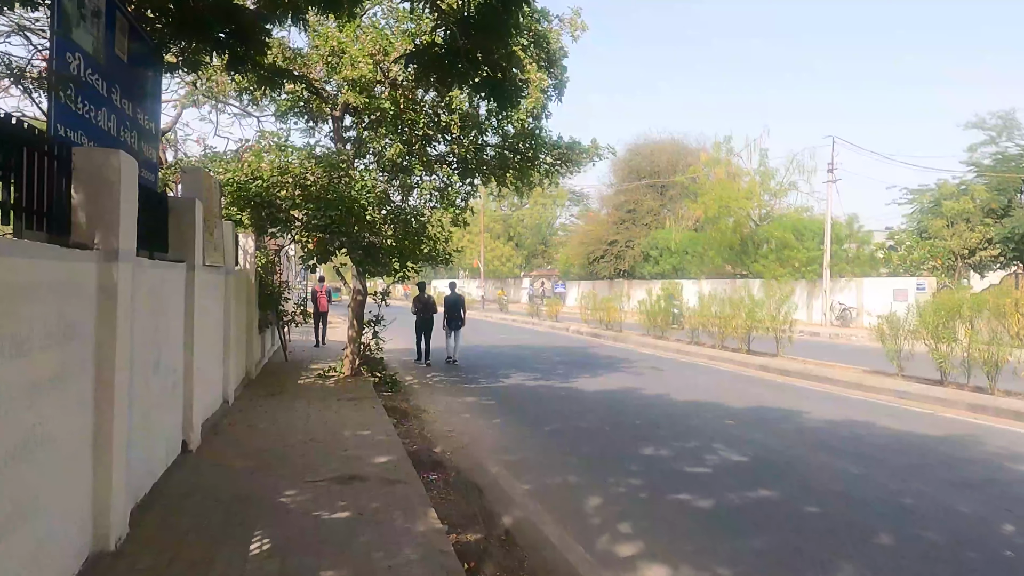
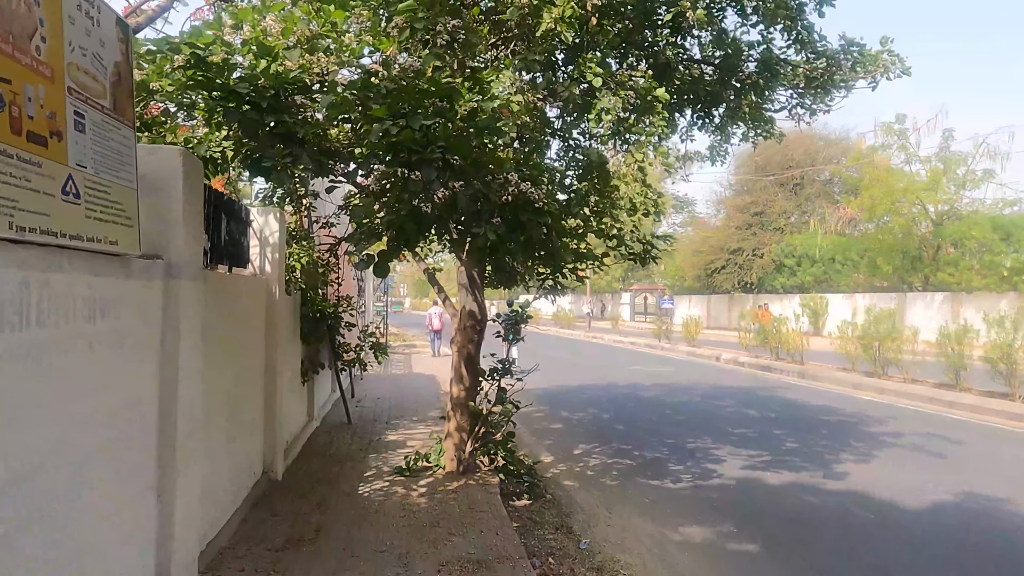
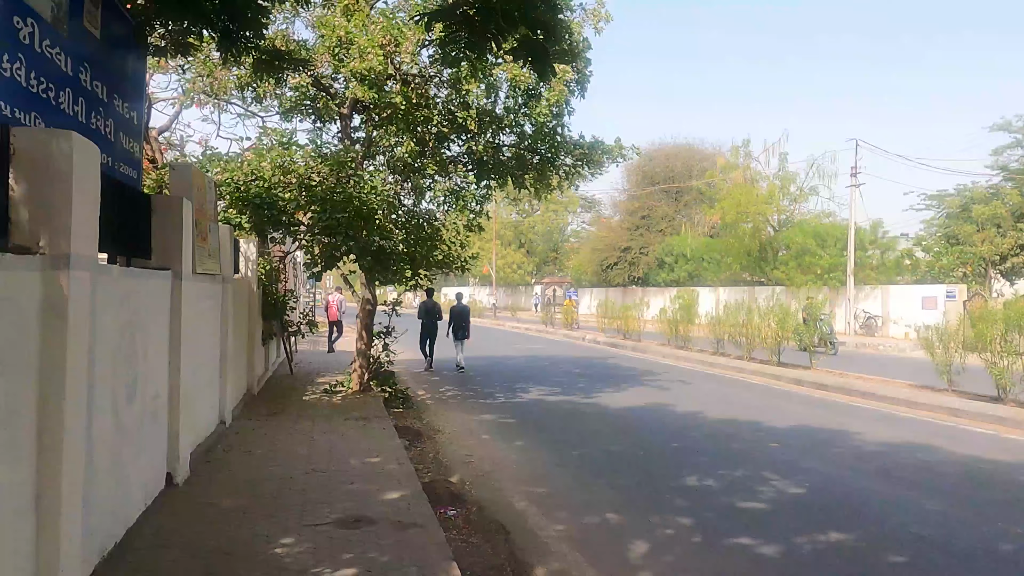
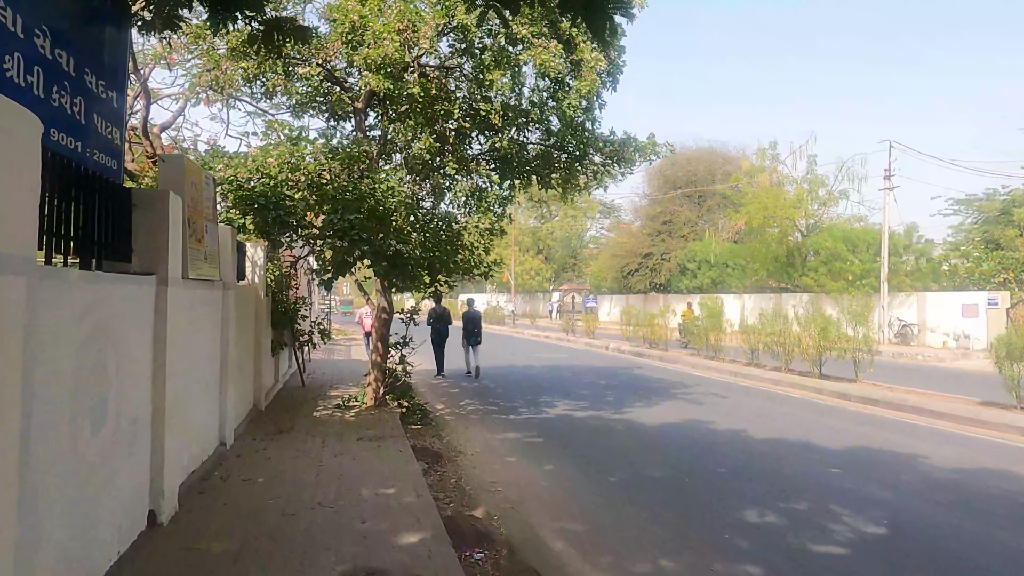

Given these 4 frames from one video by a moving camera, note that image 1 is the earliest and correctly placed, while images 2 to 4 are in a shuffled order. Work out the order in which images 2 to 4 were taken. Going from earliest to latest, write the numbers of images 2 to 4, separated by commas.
3, 4, 2
